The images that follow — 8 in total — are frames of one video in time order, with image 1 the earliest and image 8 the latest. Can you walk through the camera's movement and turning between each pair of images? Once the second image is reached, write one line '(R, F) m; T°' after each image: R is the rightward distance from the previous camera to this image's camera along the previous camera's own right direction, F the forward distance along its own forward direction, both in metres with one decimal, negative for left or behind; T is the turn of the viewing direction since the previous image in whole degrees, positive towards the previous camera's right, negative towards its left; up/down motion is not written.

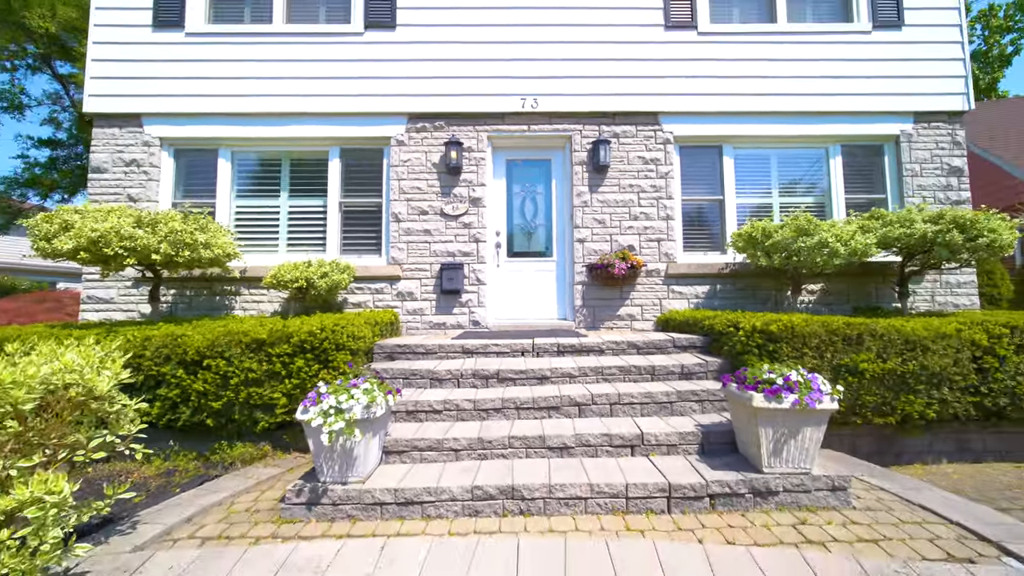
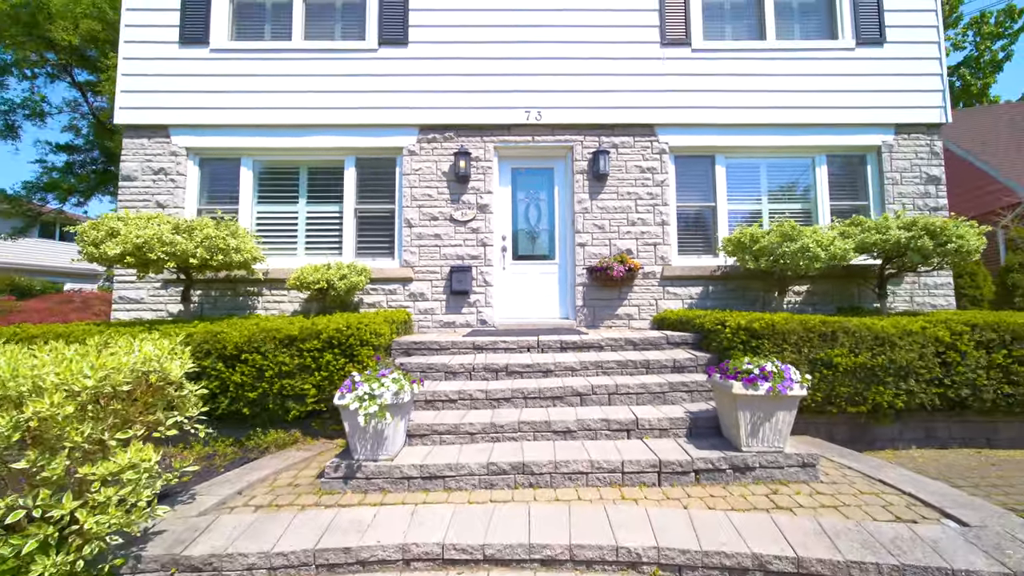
(-0.1, -0.4) m; 0°
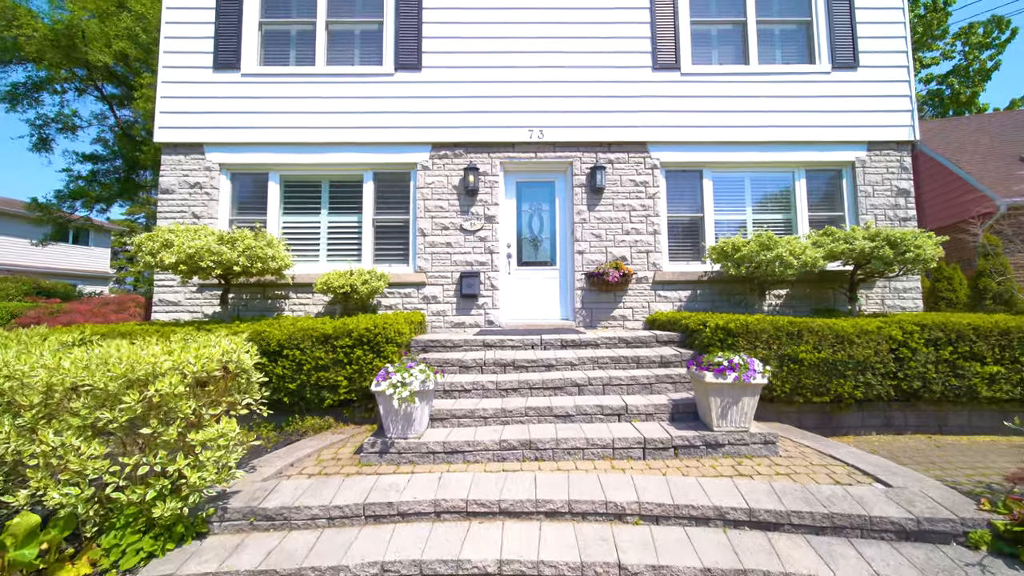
(-0.1, -0.5) m; 0°
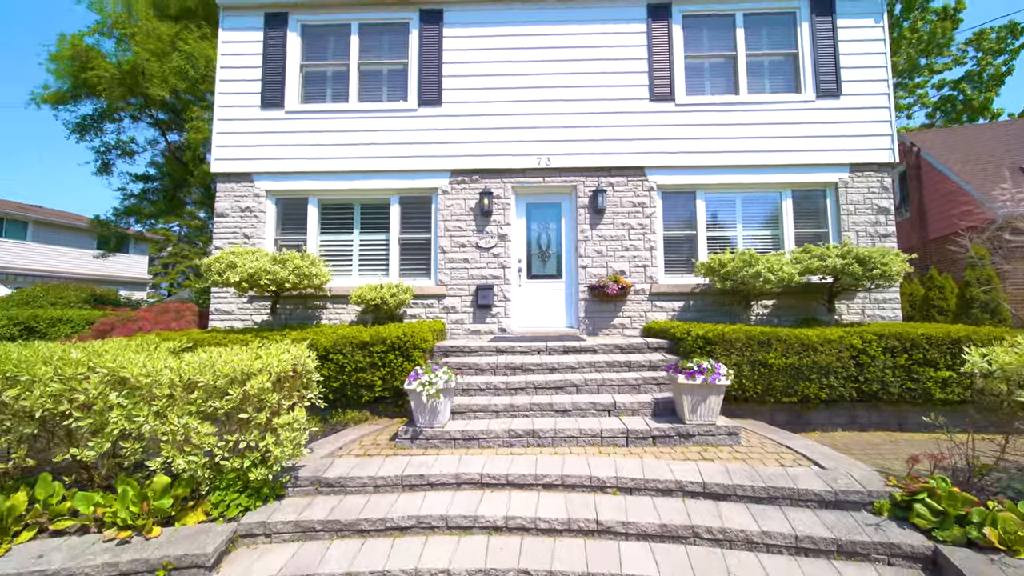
(+0.1, -0.8) m; -2°
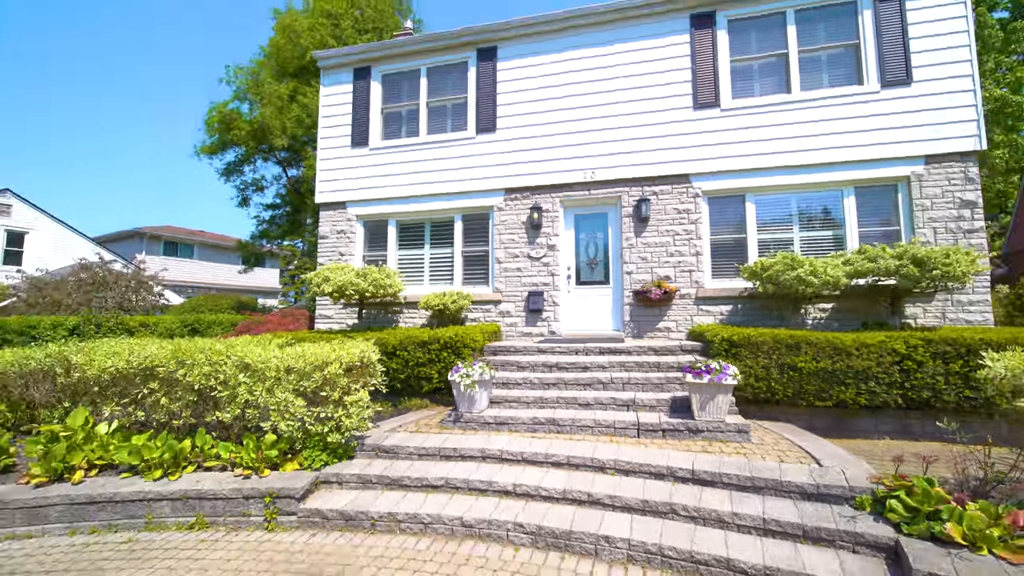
(+0.8, -0.6) m; -12°
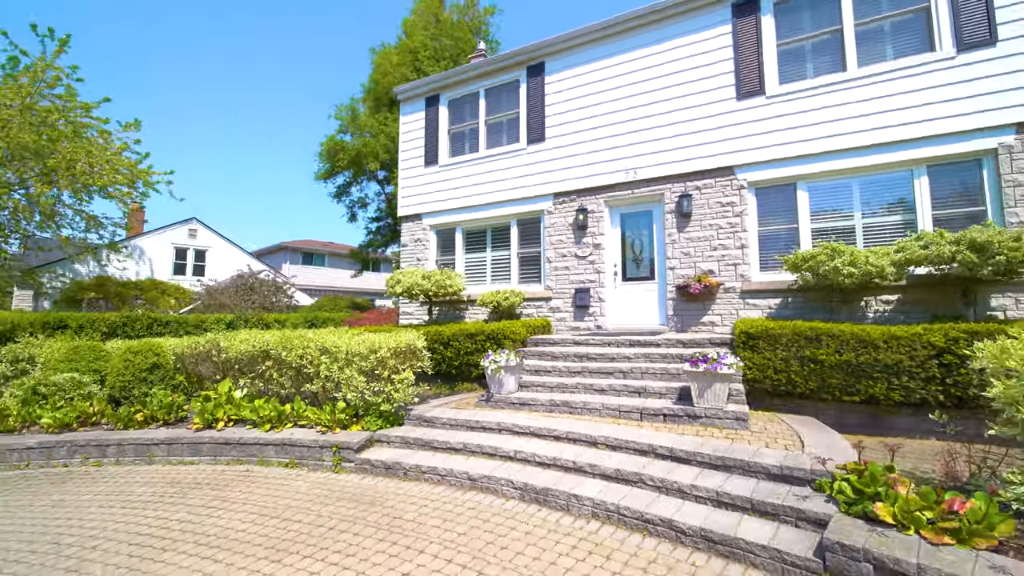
(+1.1, -0.6) m; -14°
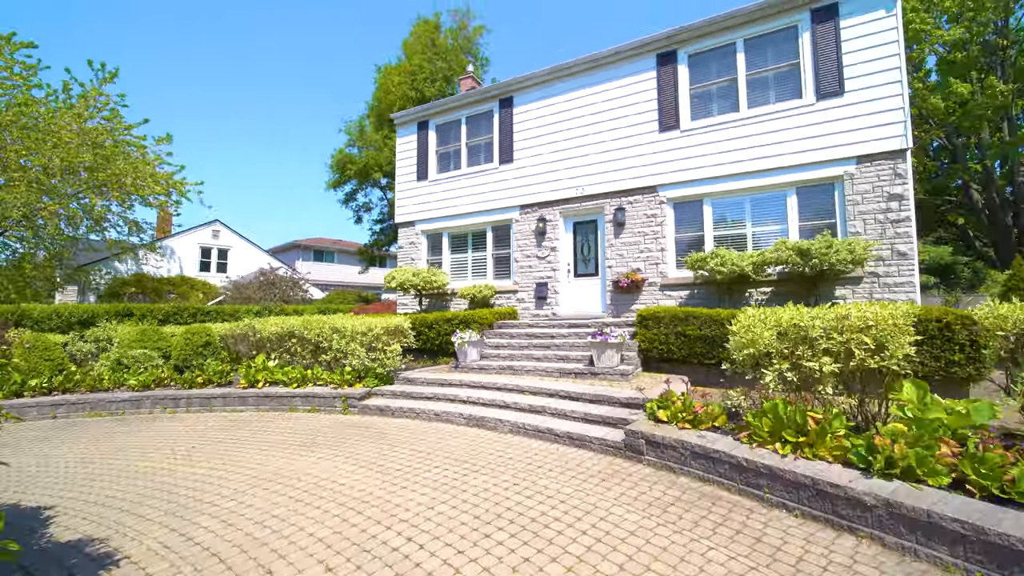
(+0.8, -1.9) m; -1°
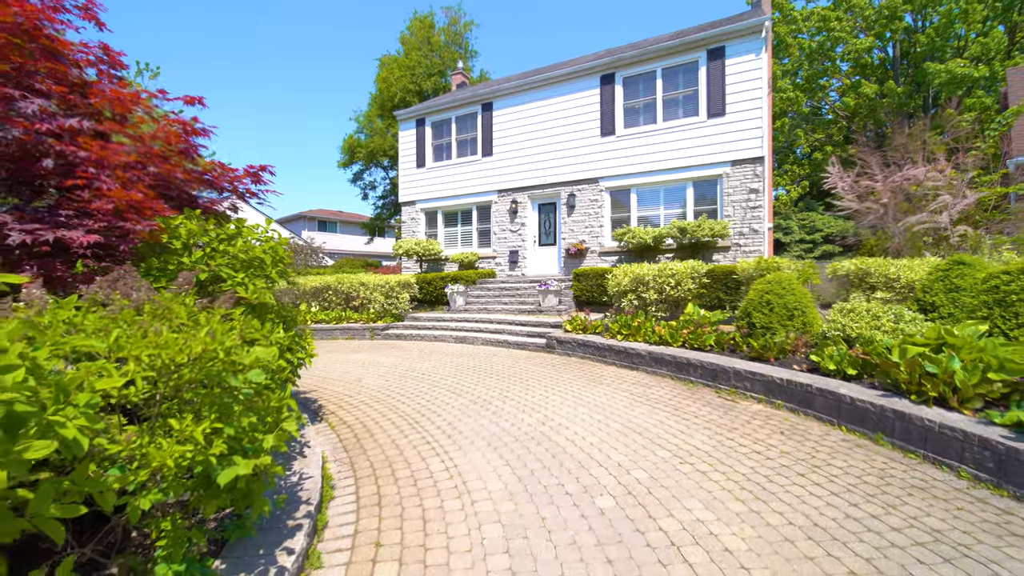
(+0.5, -3.2) m; +1°
